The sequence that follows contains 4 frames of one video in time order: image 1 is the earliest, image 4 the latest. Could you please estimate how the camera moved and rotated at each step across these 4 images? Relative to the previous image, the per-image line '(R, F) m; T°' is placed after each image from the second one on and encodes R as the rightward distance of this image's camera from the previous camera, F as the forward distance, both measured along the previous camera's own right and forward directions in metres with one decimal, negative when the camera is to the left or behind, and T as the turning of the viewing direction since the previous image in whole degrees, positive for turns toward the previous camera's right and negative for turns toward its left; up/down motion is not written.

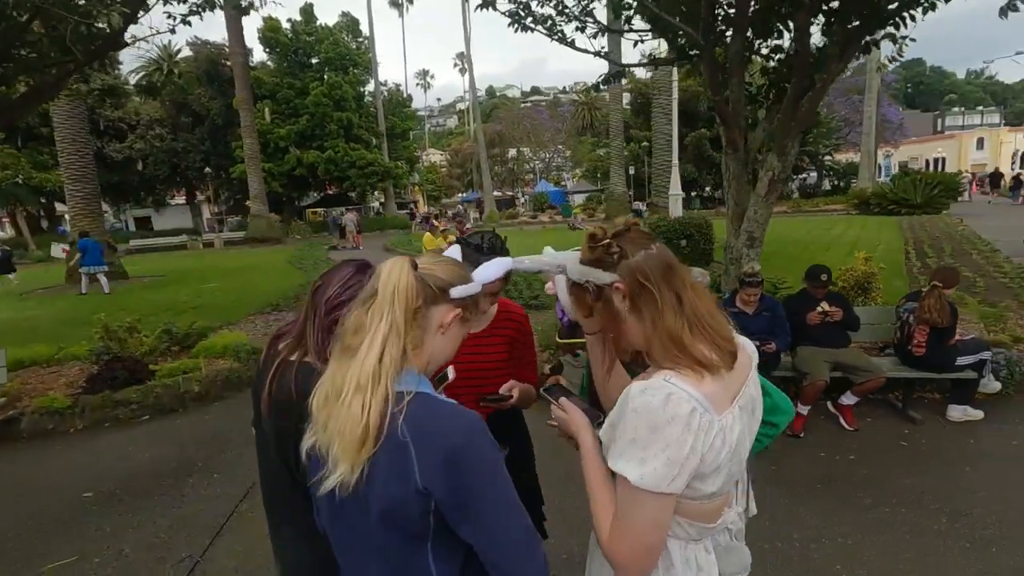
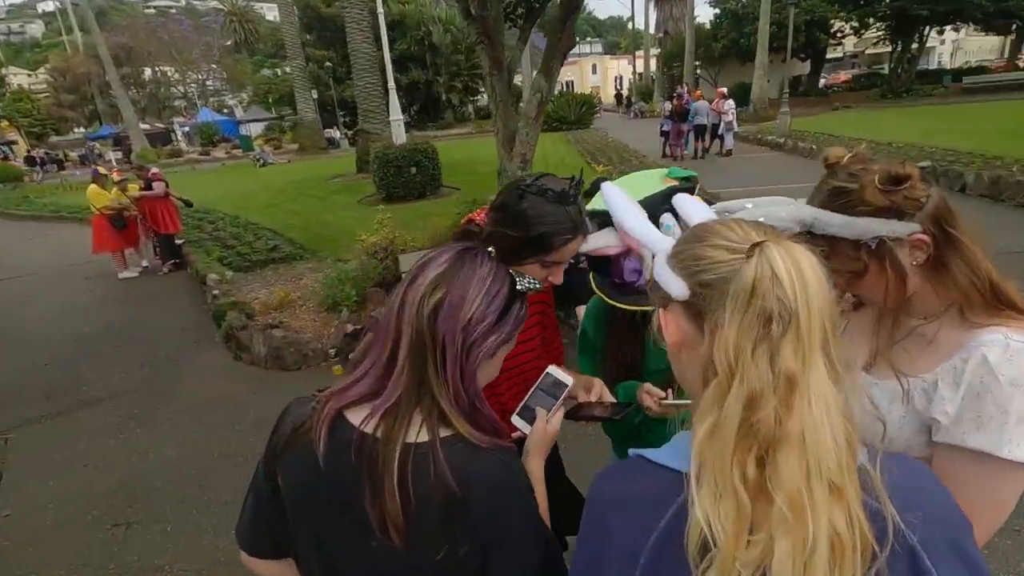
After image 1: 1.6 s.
(-0.9, +0.8) m; +31°
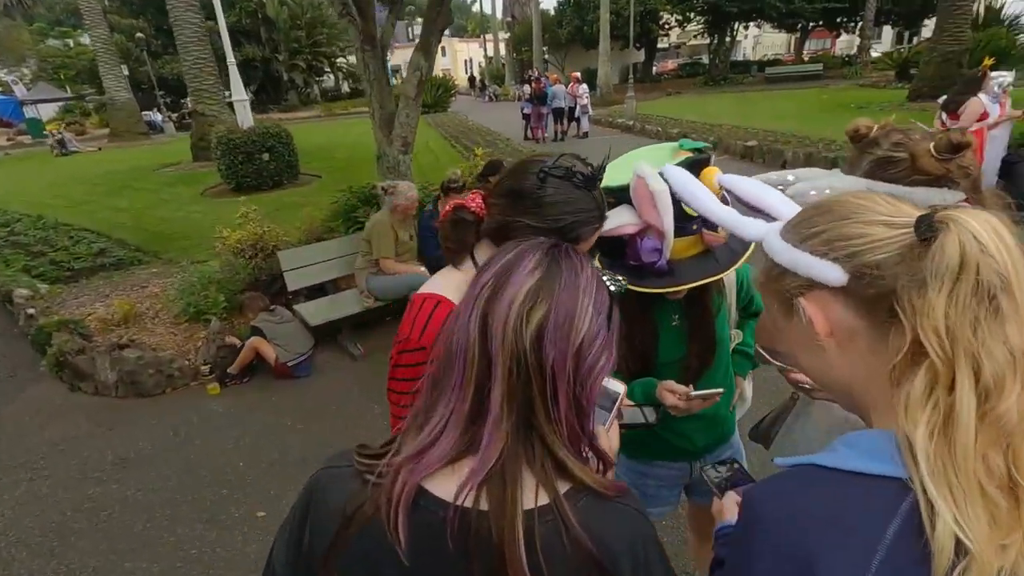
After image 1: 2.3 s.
(-0.3, +0.2) m; +14°
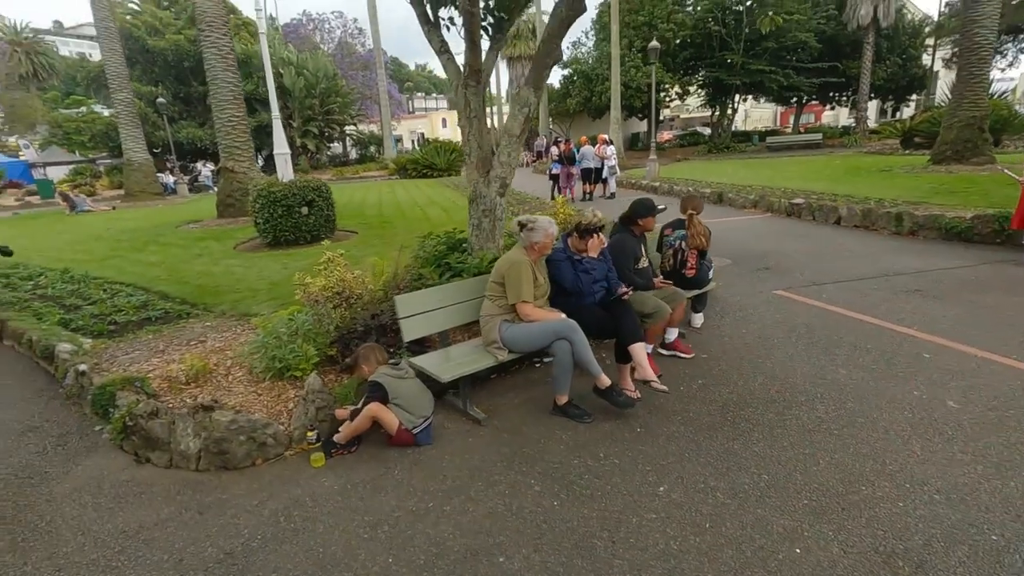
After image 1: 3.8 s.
(-1.3, +0.7) m; +1°
